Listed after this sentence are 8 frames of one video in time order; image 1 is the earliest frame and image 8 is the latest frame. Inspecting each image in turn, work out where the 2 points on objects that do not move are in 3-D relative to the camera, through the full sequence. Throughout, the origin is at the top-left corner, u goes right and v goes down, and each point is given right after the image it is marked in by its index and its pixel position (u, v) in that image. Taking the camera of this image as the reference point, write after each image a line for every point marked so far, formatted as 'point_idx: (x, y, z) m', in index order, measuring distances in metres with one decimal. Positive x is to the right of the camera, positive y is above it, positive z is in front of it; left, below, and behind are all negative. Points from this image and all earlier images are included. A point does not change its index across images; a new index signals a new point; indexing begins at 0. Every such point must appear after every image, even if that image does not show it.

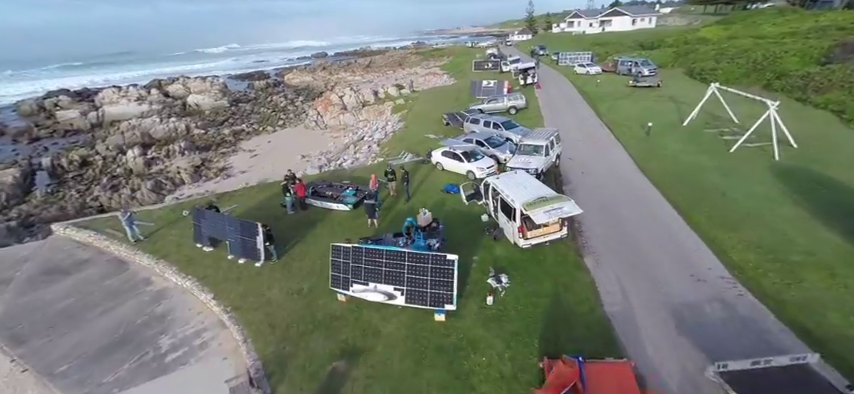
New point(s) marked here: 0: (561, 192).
0: (+5.9, +0.2, +16.2) m
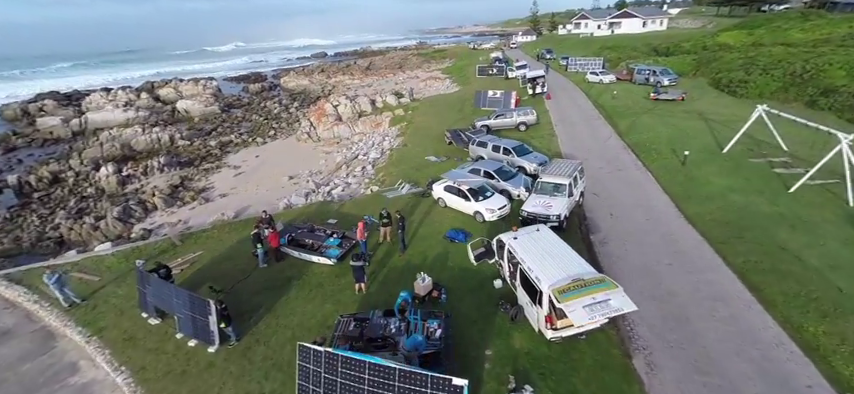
0: (+5.9, -1.7, +13.4) m
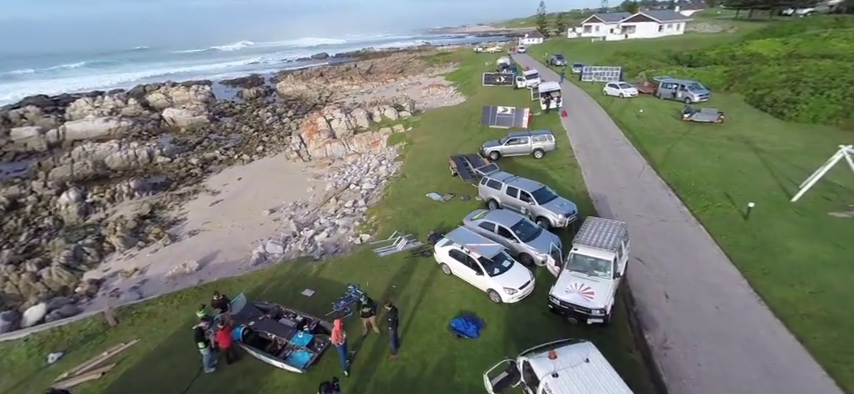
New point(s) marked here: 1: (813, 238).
0: (+5.9, -4.1, +9.9) m
1: (+14.0, -1.5, +13.3) m
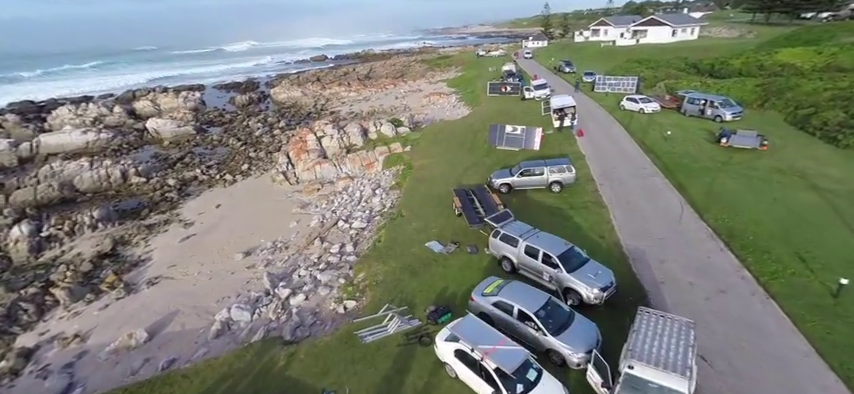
0: (+5.9, -6.4, +6.7) m
1: (+14.0, -3.7, +10.1) m
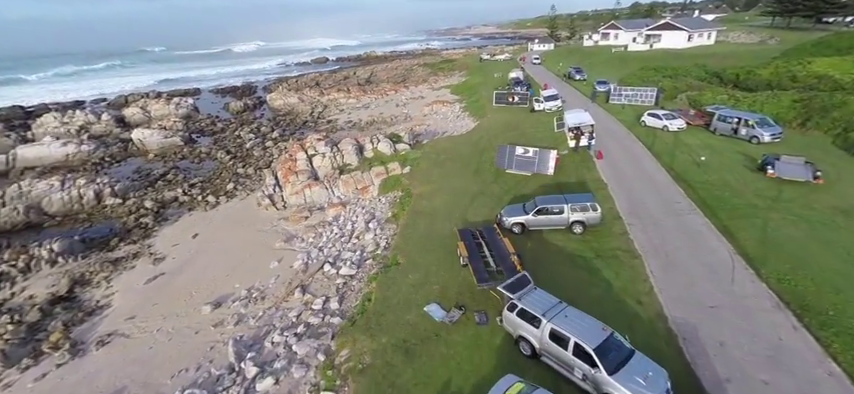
0: (+5.7, -8.4, +3.8) m
1: (+13.9, -5.8, +7.1) m
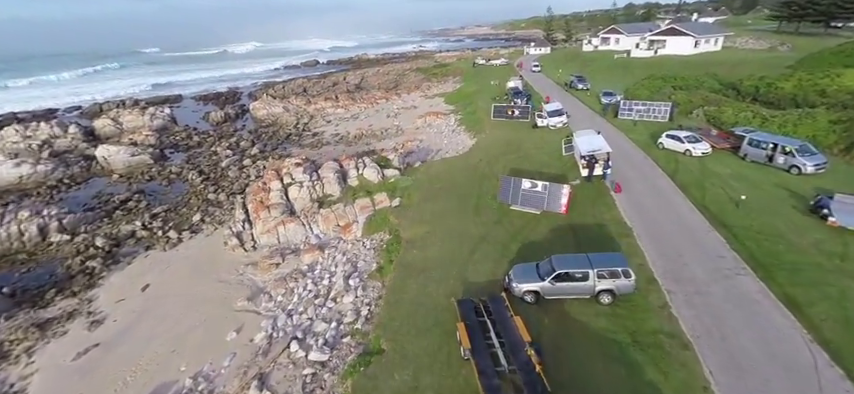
0: (+5.6, -10.7, +0.4) m
1: (+13.7, -8.1, +3.8) m
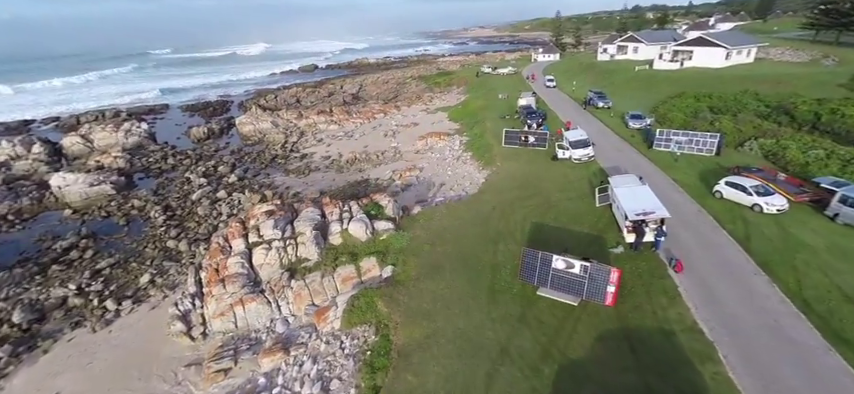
0: (+5.5, -14.4, -4.9) m
1: (+13.6, -11.7, -1.5) m
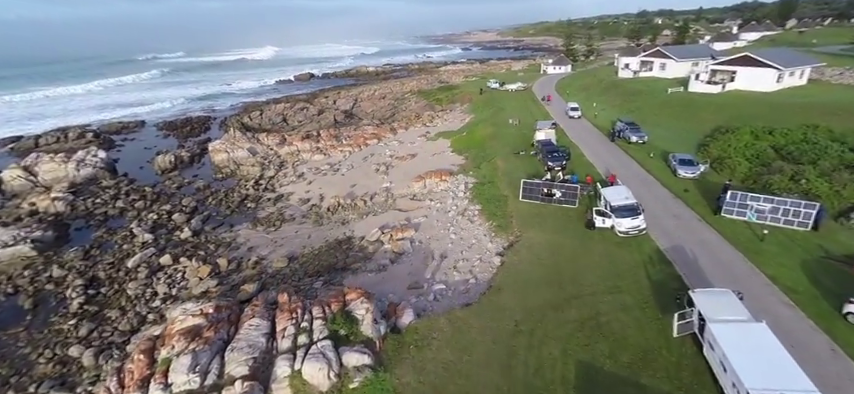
0: (+5.0, -19.2, -12.2) m
1: (+13.1, -16.7, -8.8) m
